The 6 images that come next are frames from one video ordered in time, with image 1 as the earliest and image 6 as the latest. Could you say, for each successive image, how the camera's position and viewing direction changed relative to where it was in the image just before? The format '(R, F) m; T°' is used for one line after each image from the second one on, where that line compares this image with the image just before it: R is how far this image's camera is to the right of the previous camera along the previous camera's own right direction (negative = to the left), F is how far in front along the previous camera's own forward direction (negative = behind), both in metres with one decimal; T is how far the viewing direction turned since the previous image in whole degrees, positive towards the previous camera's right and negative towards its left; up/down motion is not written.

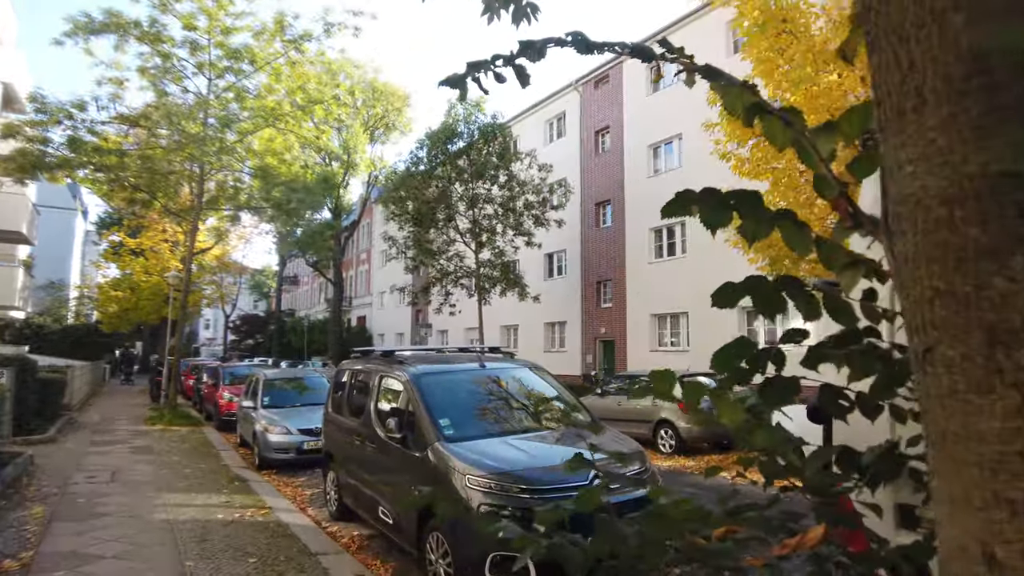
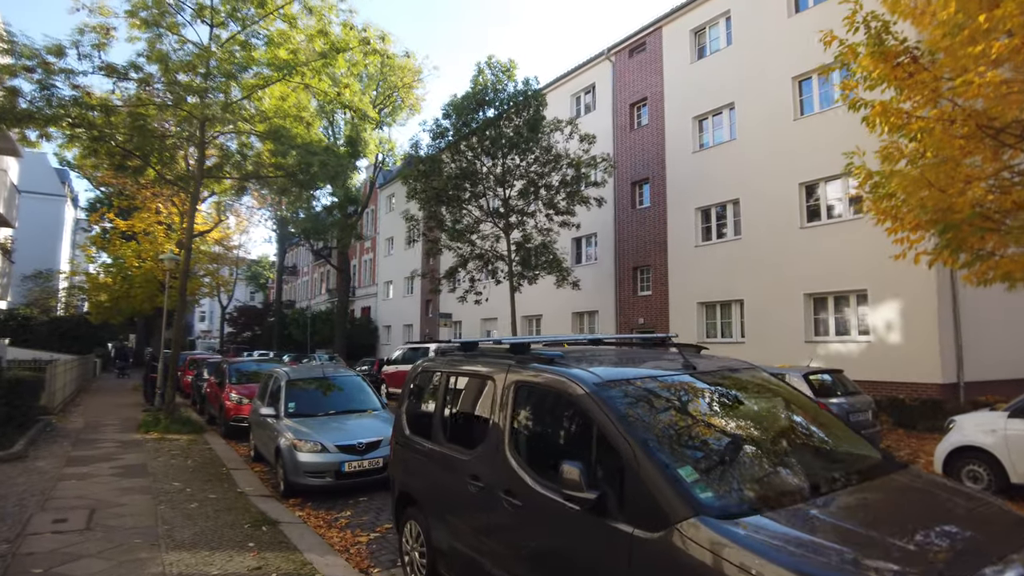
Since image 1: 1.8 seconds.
(-1.1, +2.1) m; 0°
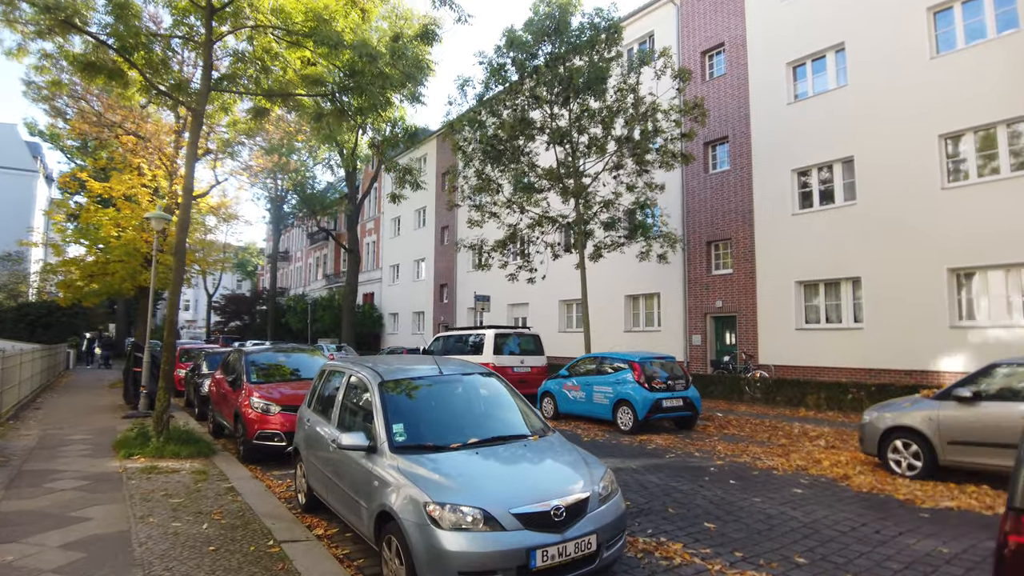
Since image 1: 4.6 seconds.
(-1.9, +3.4) m; +1°
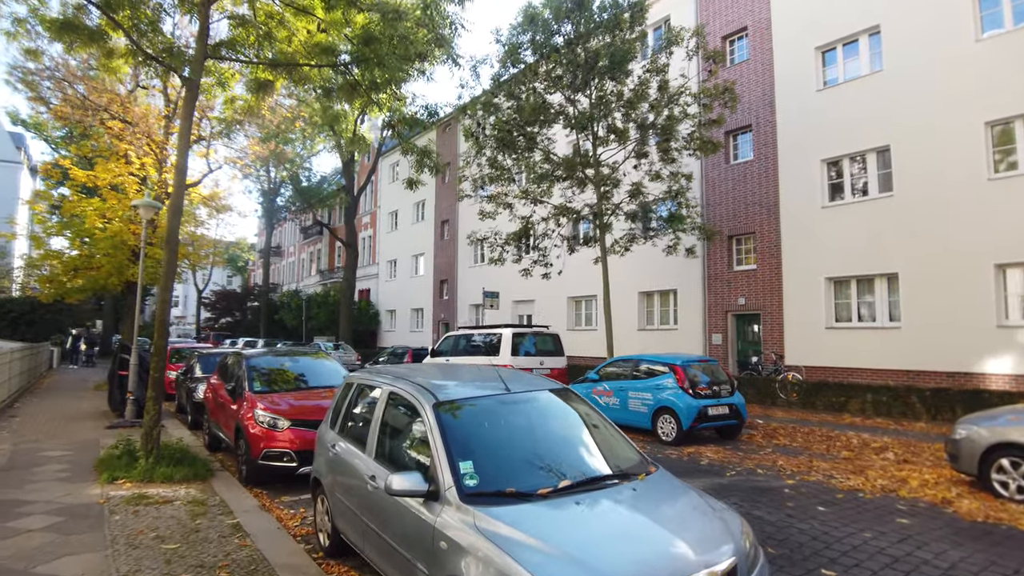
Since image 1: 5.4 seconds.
(-0.5, +1.0) m; +1°
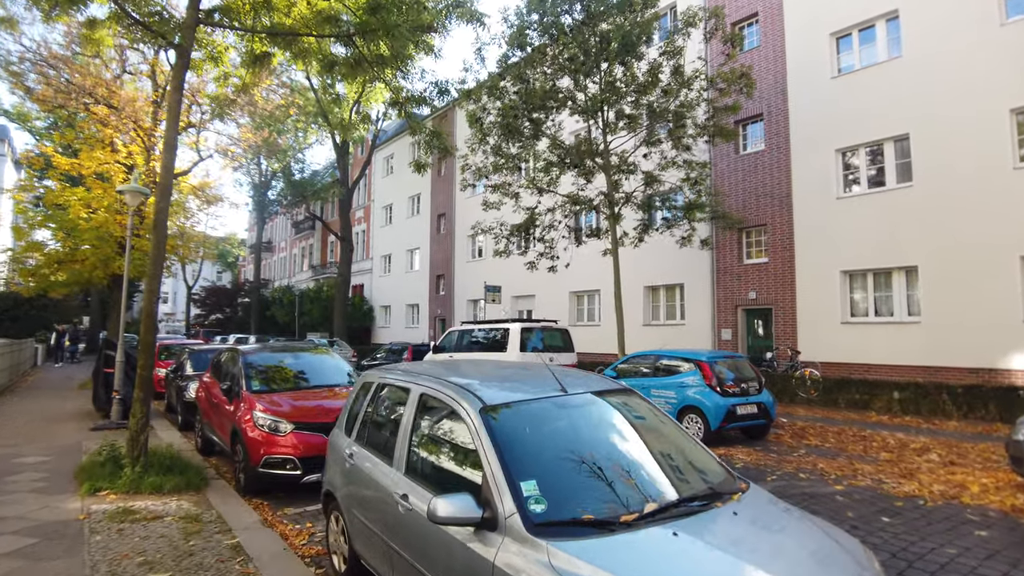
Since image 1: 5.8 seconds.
(-0.3, +0.6) m; +1°
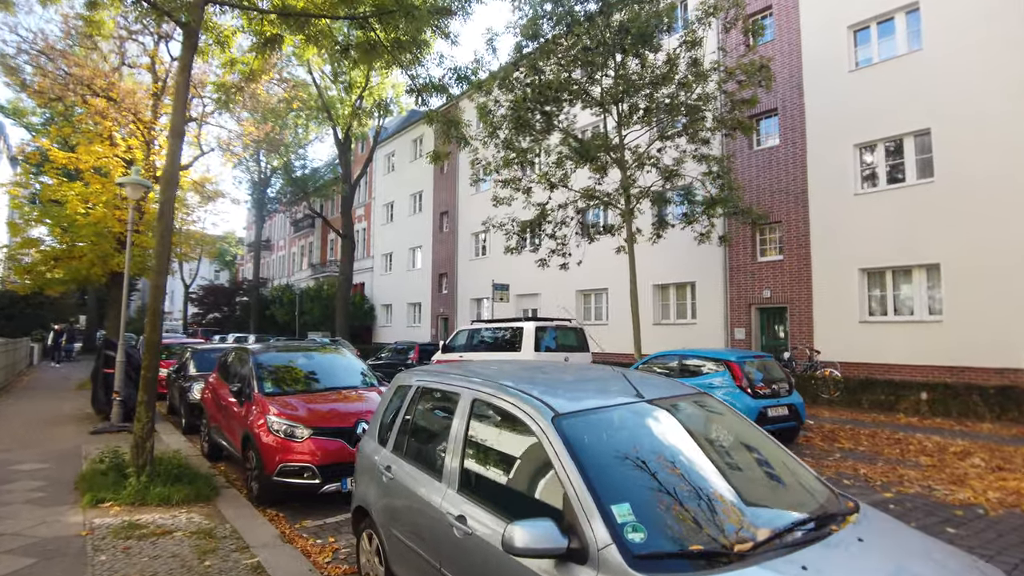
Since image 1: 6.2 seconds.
(-0.3, +0.4) m; 0°
